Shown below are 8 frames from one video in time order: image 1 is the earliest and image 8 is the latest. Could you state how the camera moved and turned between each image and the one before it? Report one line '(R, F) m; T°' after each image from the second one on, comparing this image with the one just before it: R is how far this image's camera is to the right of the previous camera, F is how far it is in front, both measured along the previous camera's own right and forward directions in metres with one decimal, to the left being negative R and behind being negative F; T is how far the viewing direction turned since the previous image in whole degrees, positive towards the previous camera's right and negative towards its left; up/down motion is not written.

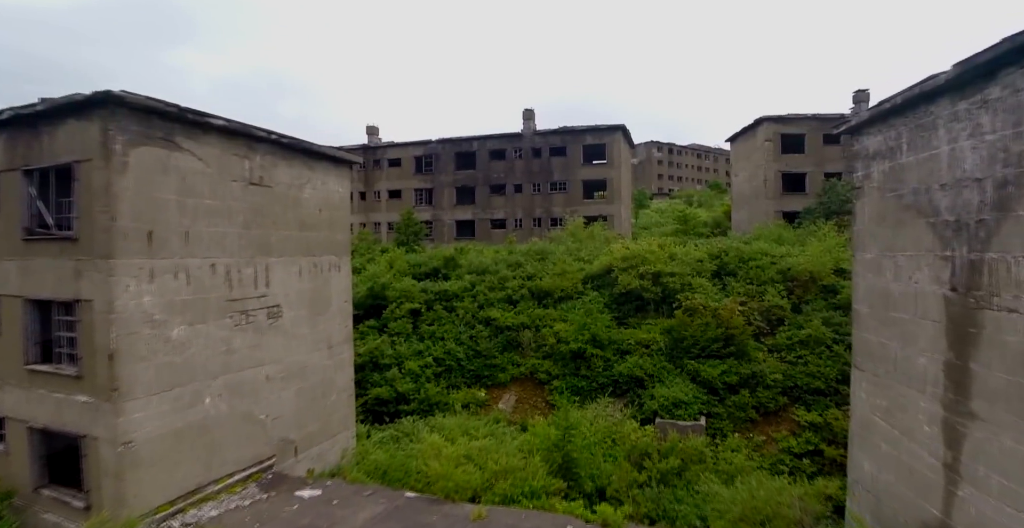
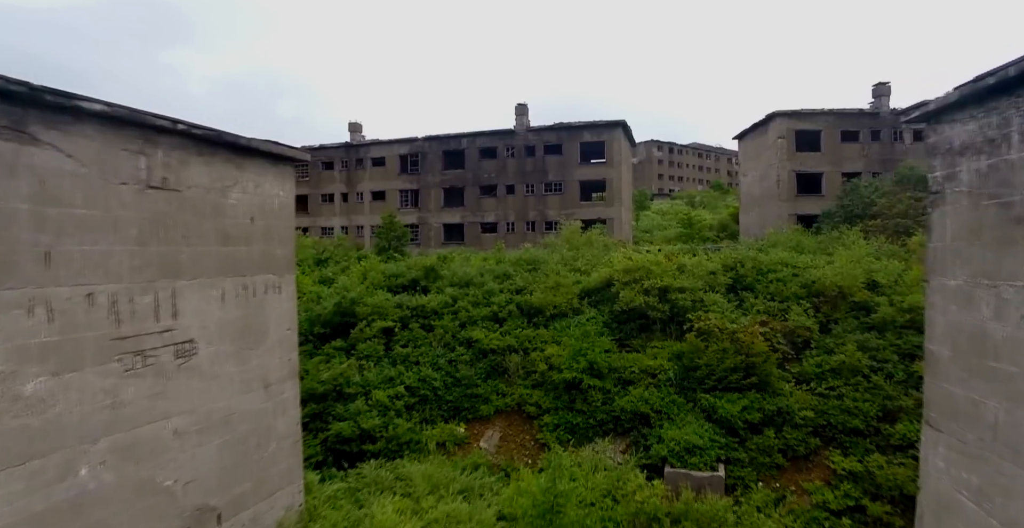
(+0.3, +1.8) m; 0°
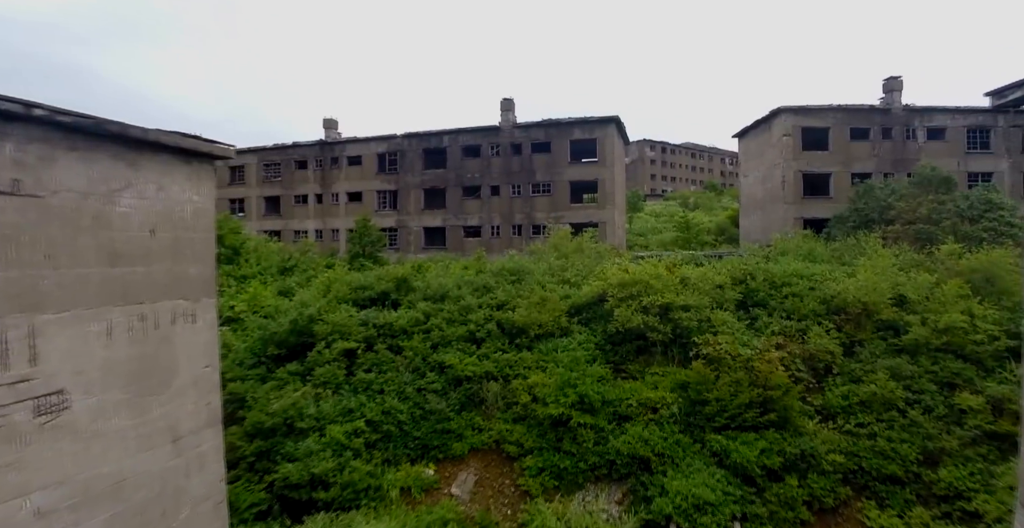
(+0.3, +1.5) m; +1°
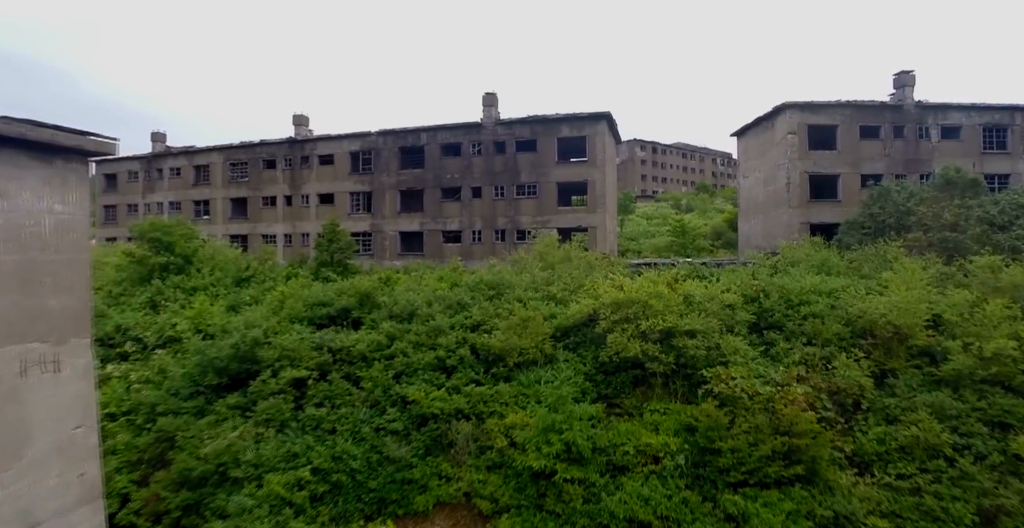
(+0.2, +1.5) m; +1°
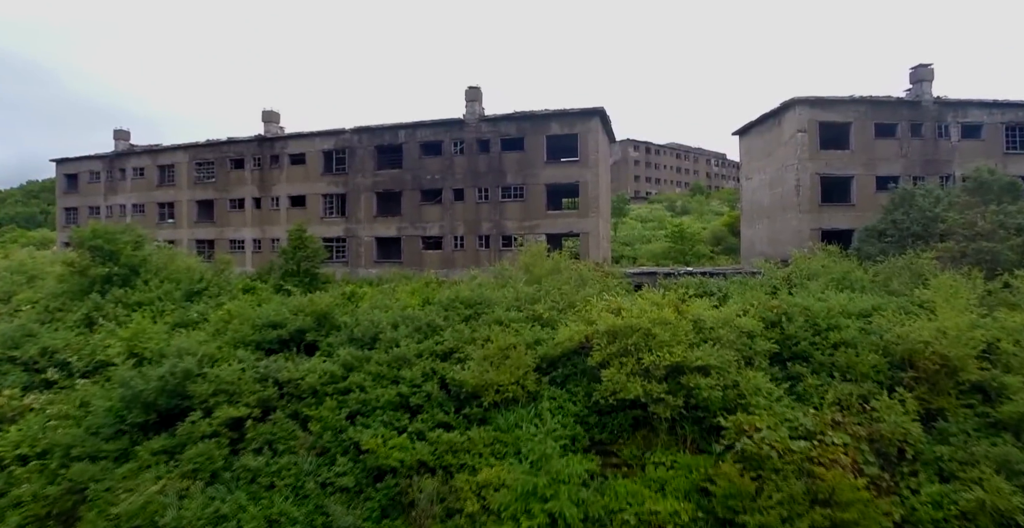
(+0.2, +1.5) m; +1°
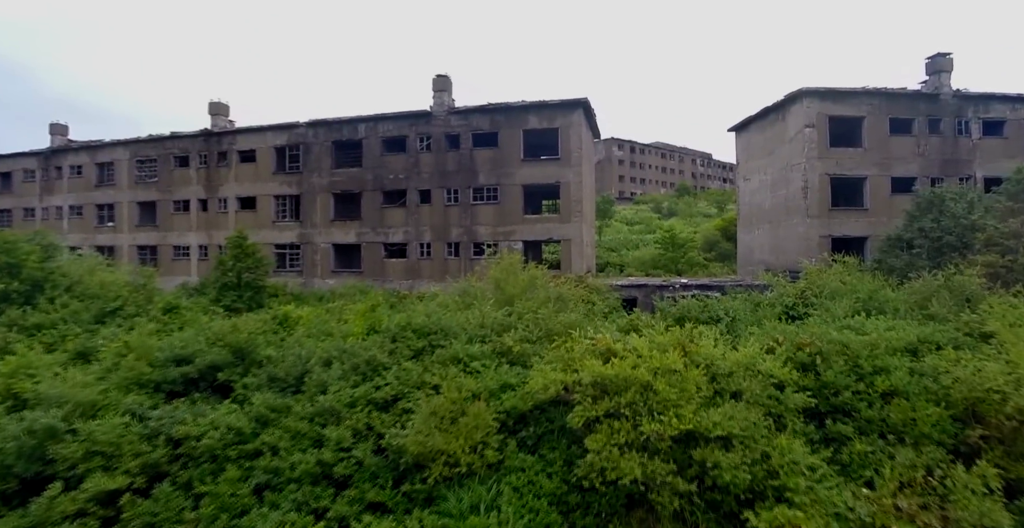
(+0.3, +1.8) m; +2°
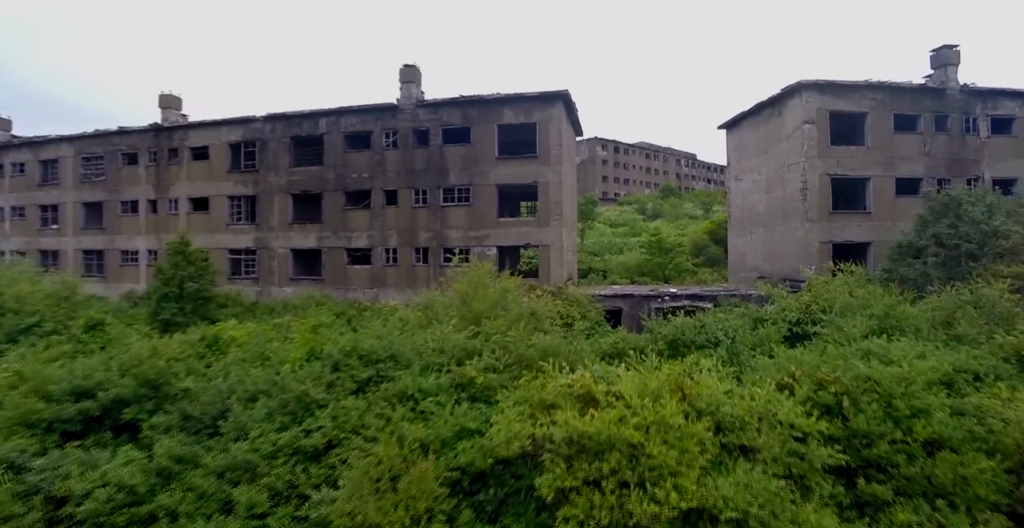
(+0.3, +1.2) m; +2°
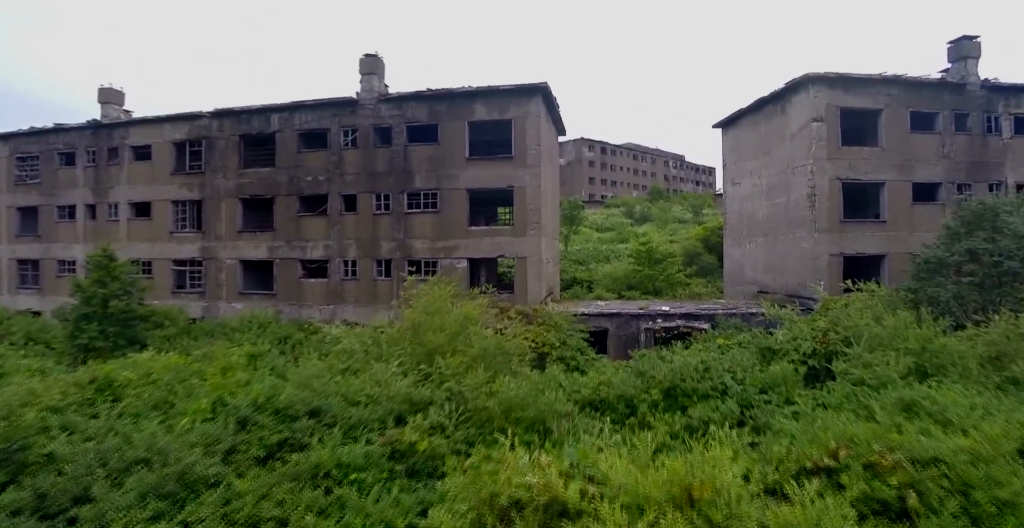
(+0.3, +1.4) m; +1°
